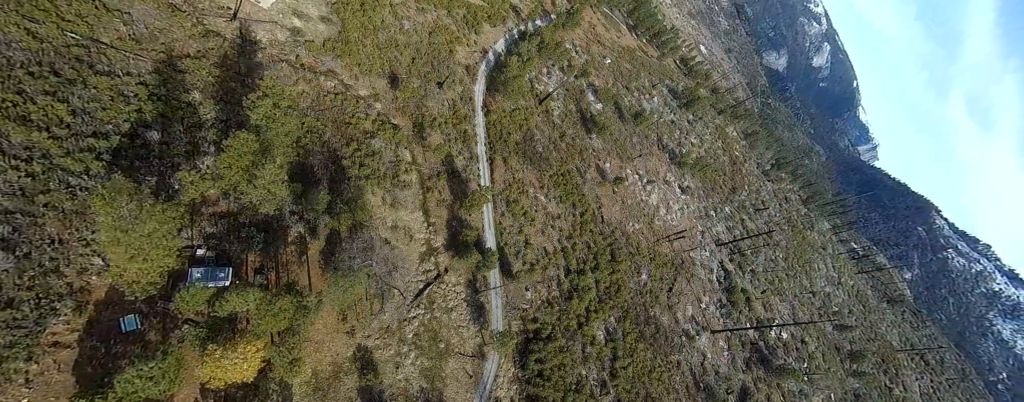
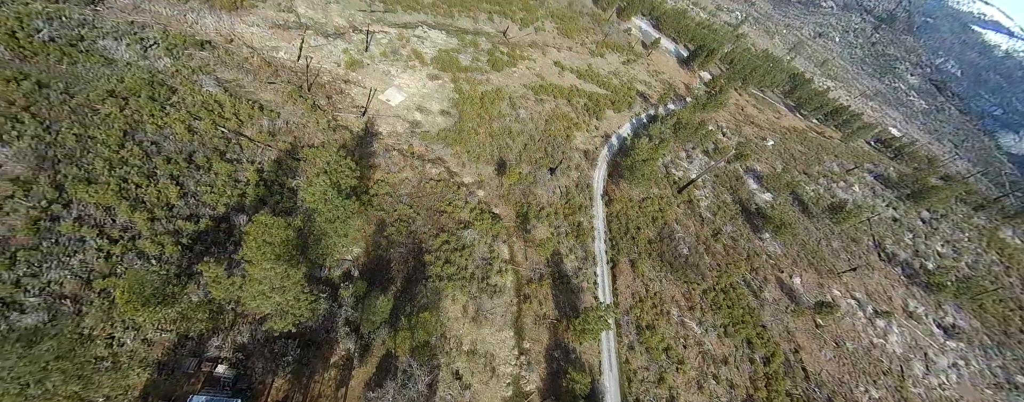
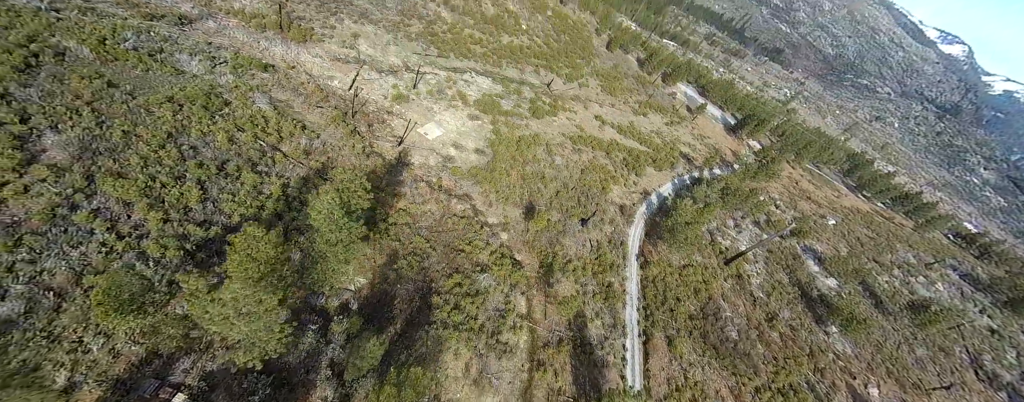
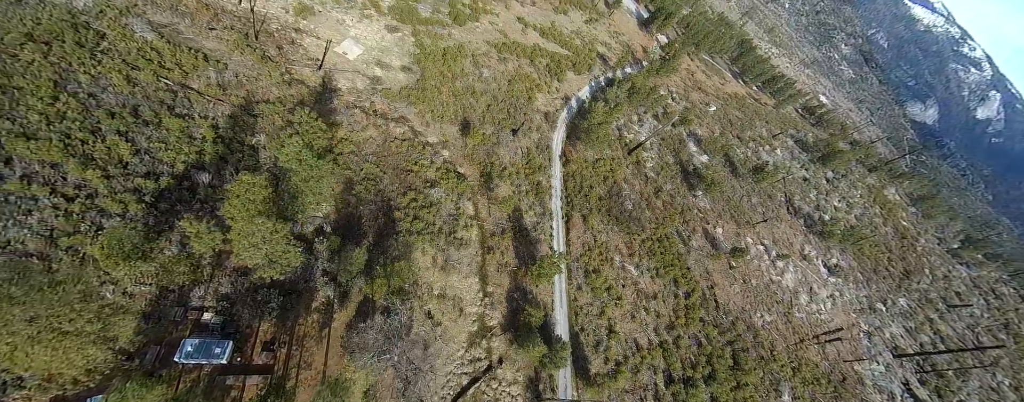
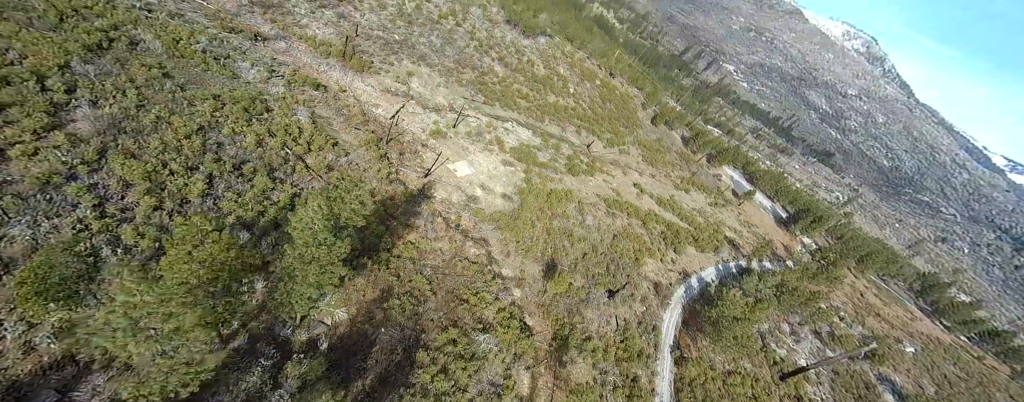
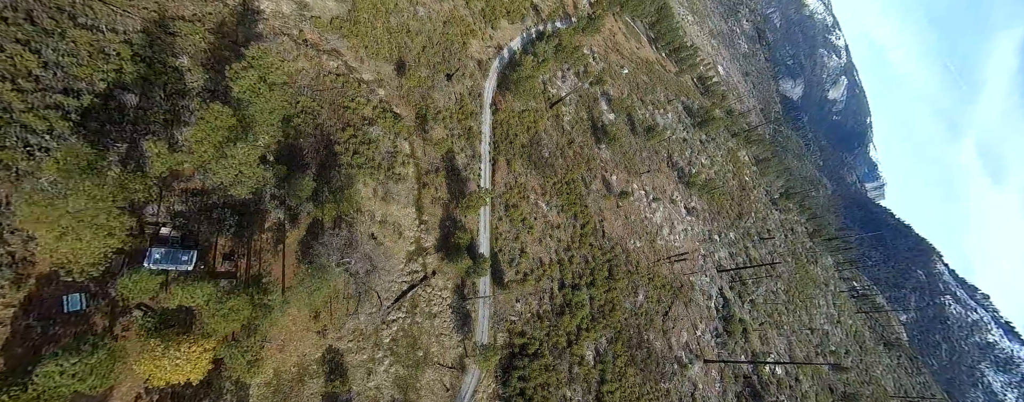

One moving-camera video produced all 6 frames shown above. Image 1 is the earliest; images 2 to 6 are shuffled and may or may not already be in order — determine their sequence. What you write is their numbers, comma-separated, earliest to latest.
6, 4, 2, 3, 5
